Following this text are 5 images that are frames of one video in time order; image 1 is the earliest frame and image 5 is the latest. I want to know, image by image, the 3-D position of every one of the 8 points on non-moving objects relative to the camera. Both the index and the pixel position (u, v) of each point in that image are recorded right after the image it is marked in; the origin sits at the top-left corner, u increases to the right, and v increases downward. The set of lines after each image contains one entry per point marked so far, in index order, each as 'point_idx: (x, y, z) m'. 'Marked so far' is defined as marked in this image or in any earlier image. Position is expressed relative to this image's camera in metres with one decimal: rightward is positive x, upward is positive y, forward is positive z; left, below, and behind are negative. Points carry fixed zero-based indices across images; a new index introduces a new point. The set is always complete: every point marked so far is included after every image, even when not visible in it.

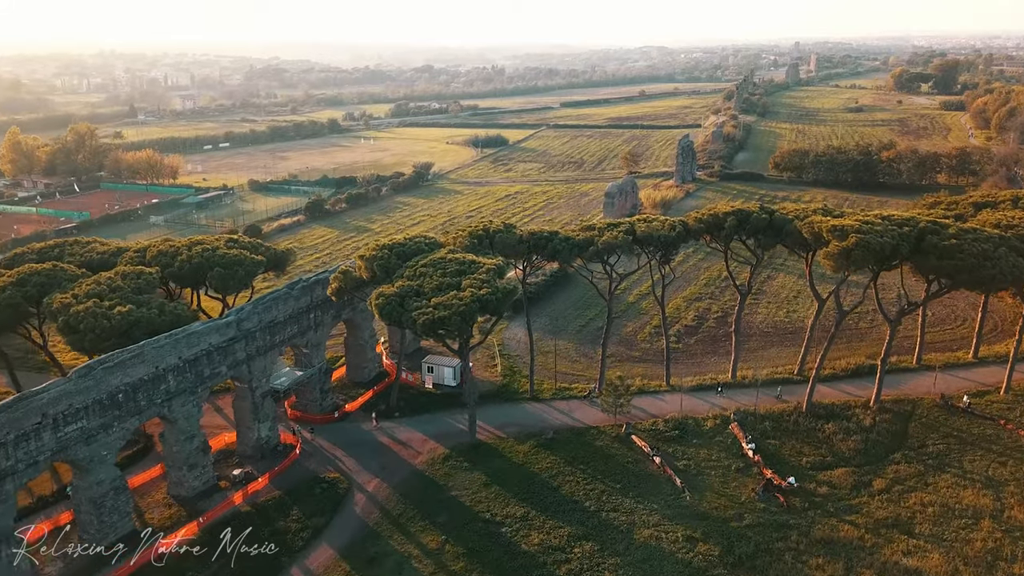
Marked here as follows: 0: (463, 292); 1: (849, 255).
0: (-1.2, -0.1, +18.6) m
1: (+8.3, +0.8, +19.8) m
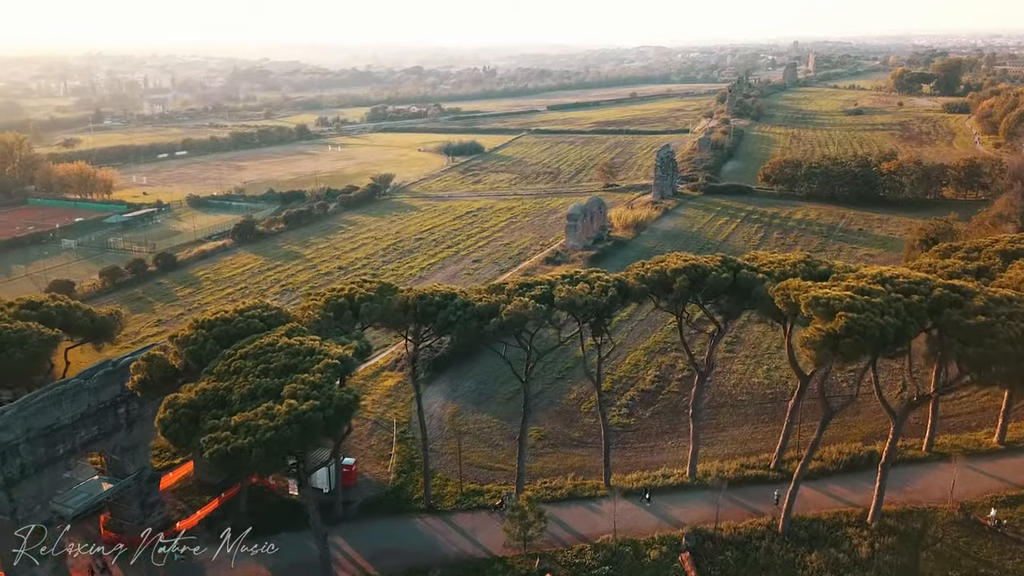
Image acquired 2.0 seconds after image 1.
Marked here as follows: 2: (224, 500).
0: (-3.8, -1.9, +13.0) m
1: (+5.7, -1.0, +14.1) m
2: (-6.7, -5.0, +18.8) m
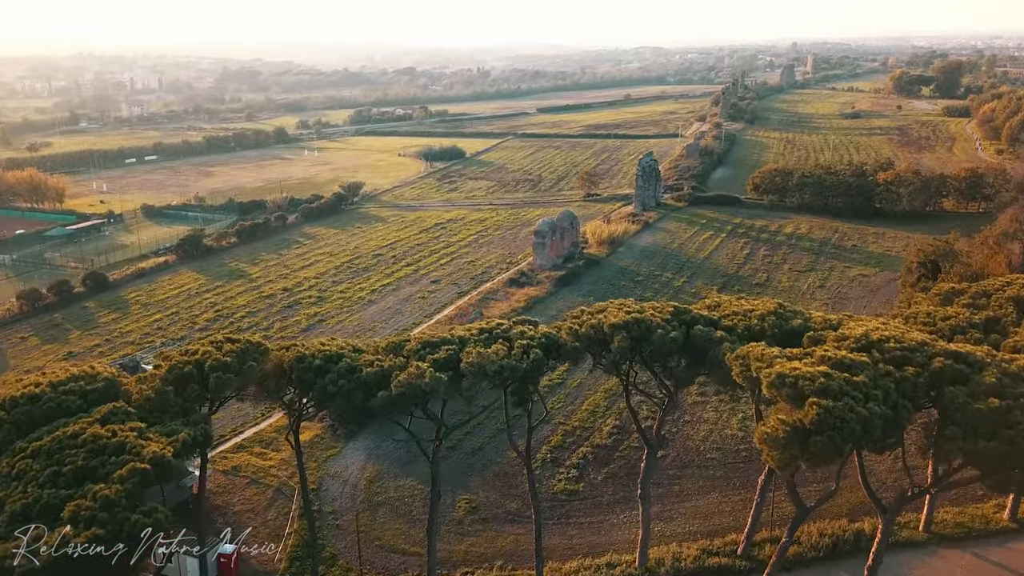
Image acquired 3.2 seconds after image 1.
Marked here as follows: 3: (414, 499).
0: (-5.5, -2.9, +9.6) m
1: (+4.0, -2.0, +10.8) m
2: (-8.5, -6.0, +15.4) m
3: (-2.3, -4.9, +18.8) m
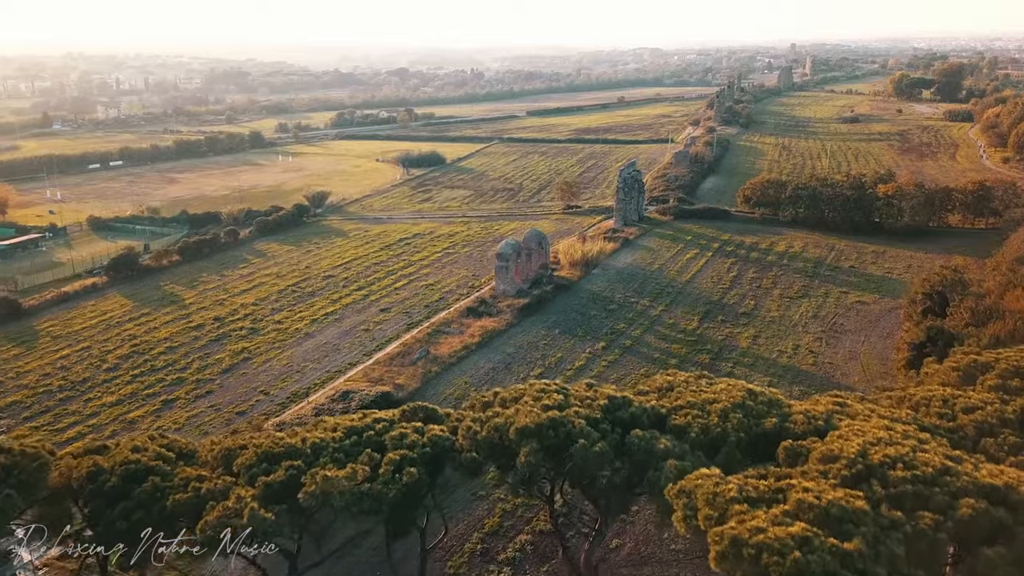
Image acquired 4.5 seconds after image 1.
0: (-7.2, -4.1, +5.9) m
1: (+2.3, -3.2, +7.1) m
2: (-10.2, -7.2, +11.7) m
3: (-4.0, -6.1, +15.1) m
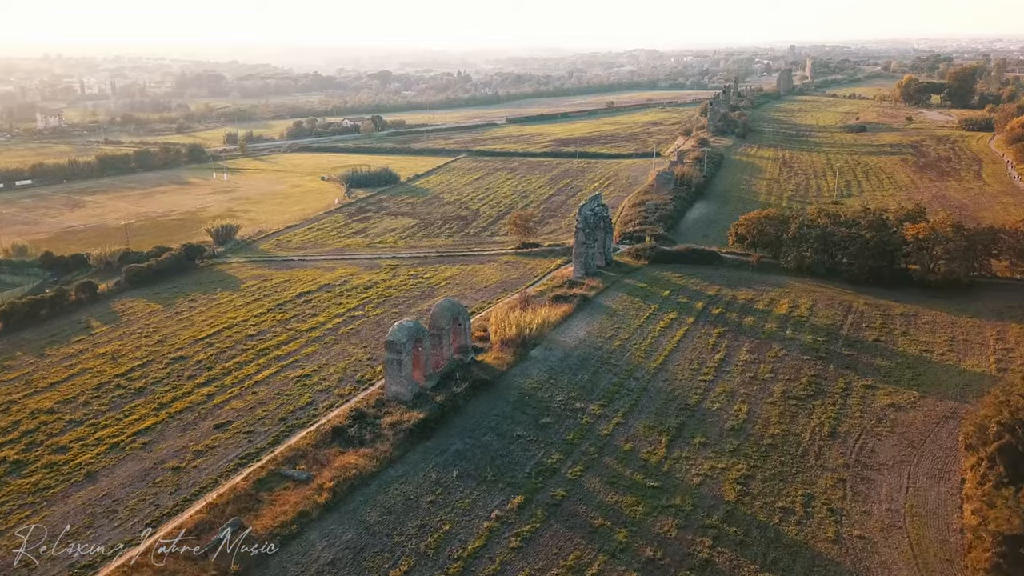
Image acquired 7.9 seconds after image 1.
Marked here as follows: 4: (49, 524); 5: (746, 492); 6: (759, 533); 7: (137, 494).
0: (-10.3, -7.1, -3.8) m
1: (-0.8, -6.2, -2.6) m
2: (-13.3, -10.2, +2.0) m
3: (-7.1, -9.2, +5.4) m
4: (-10.6, -5.4, +18.5) m
5: (+5.8, -5.1, +20.0) m
6: (+5.7, -5.6, +18.4) m
7: (-9.1, -5.0, +19.7) m
